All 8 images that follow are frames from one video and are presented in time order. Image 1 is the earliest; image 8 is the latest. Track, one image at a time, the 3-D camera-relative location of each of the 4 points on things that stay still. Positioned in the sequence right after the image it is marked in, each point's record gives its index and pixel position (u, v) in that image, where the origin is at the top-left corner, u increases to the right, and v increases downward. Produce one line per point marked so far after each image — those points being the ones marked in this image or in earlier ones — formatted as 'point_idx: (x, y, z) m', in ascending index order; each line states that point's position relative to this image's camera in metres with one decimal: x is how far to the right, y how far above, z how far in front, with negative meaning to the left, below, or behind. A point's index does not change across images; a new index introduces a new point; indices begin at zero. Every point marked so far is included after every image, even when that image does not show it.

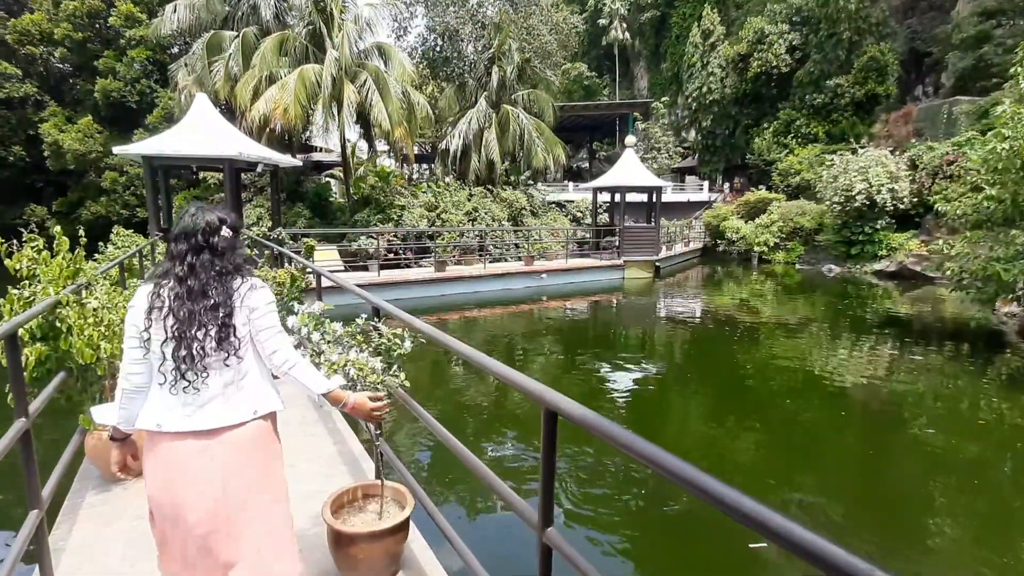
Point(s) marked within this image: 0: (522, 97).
0: (+0.3, +5.7, +18.1) m
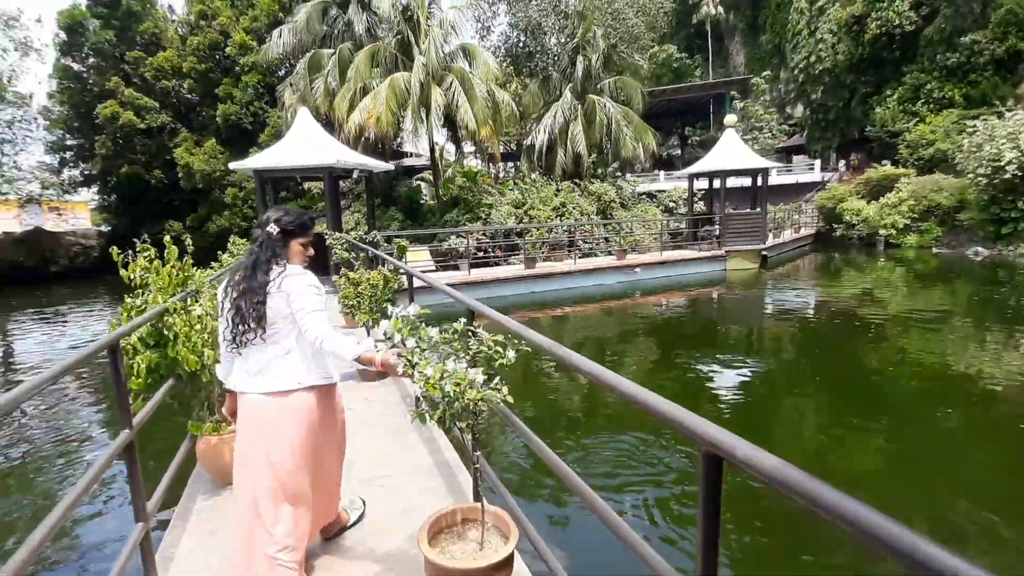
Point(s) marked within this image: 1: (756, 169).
0: (+2.8, +5.9, +17.3) m
1: (+4.9, +2.3, +11.7) m
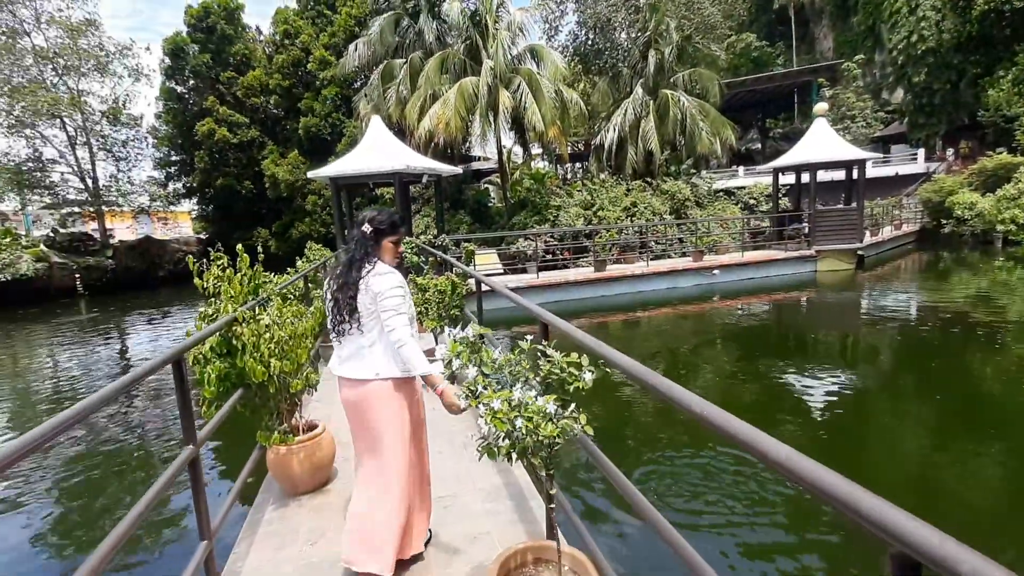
0: (+4.7, +5.8, +16.5) m
1: (+6.1, +2.3, +10.7) m
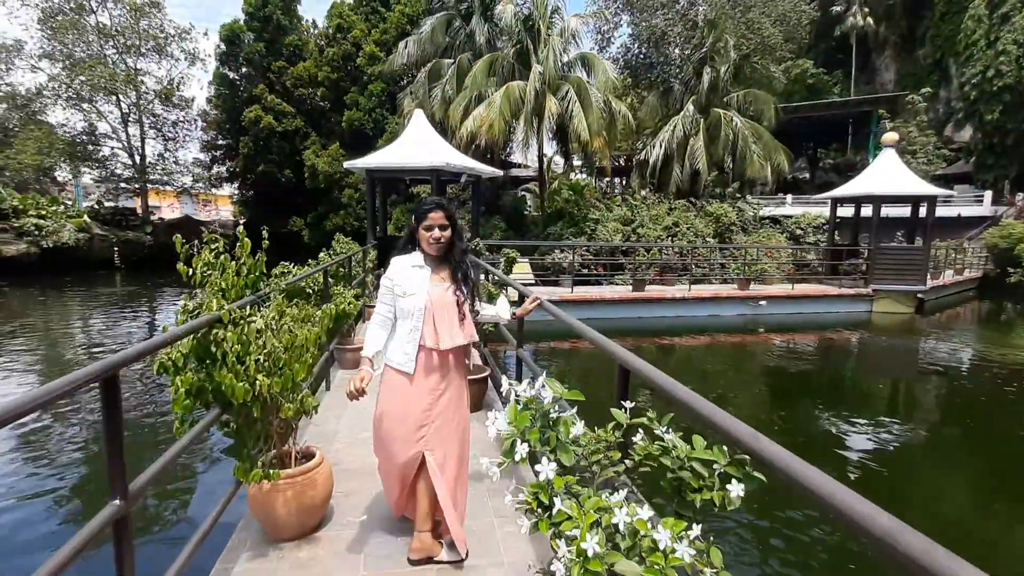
0: (+5.9, +5.0, +15.9) m
1: (+6.8, +1.5, +10.0) m
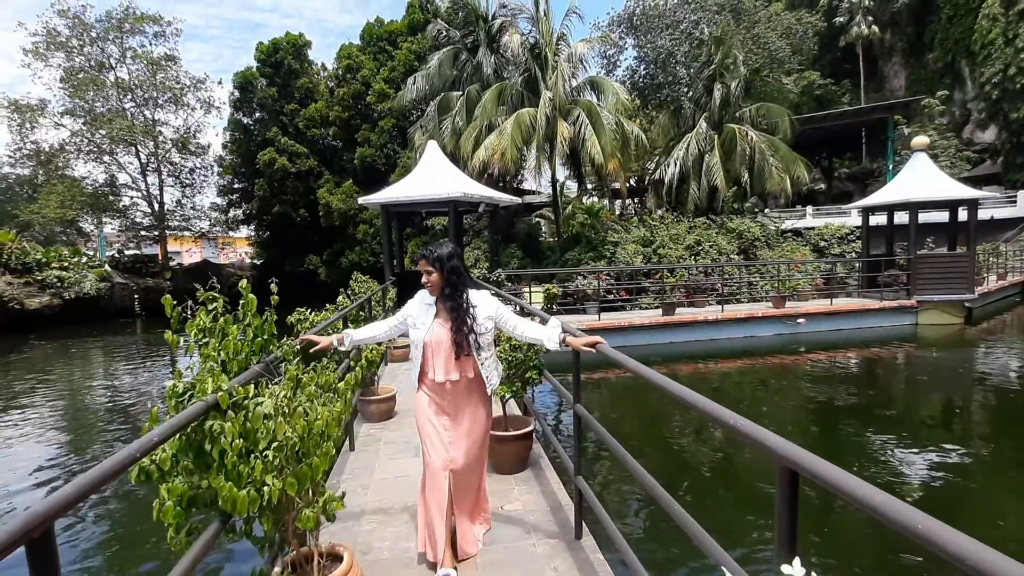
0: (+6.2, +4.6, +15.7) m
1: (+7.1, +1.4, +9.6) m
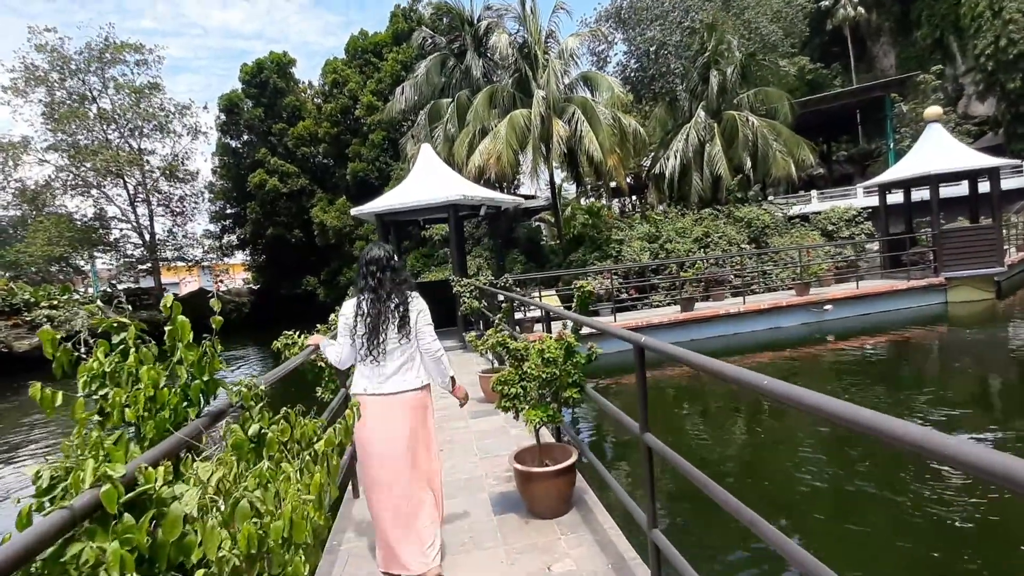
0: (+6.0, +4.8, +15.3) m
1: (+7.1, +1.8, +9.1) m
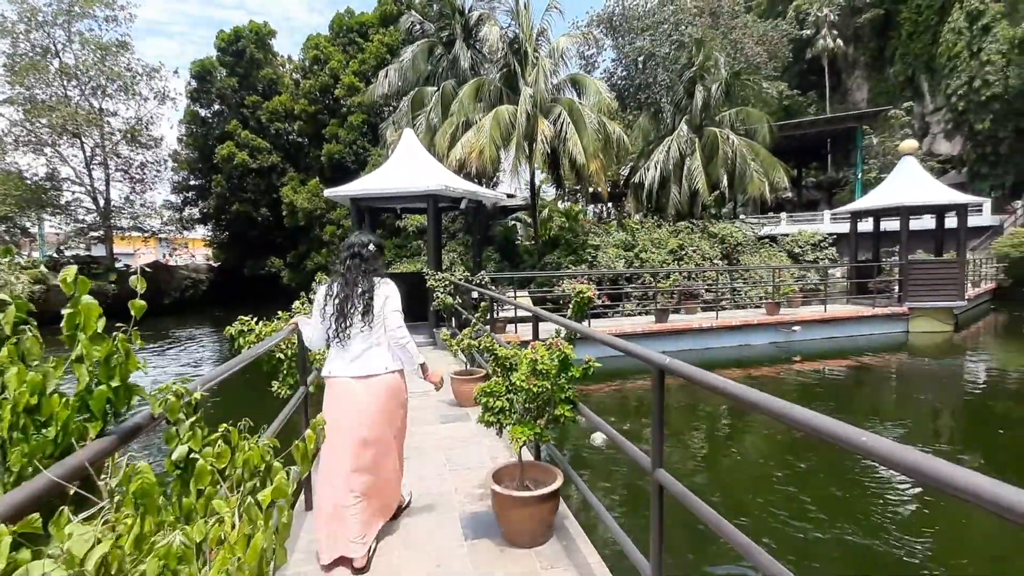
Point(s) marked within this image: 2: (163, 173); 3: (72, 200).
0: (+5.6, +4.4, +15.5) m
1: (+6.8, +1.3, +9.4) m
2: (-11.4, +3.8, +19.7) m
3: (-13.1, +2.6, +17.8) m
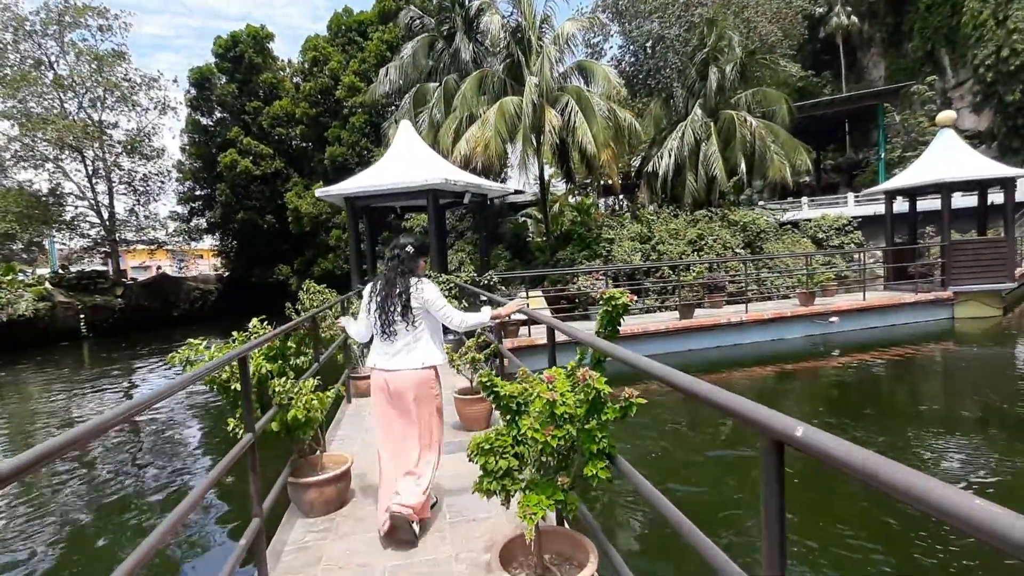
0: (+5.7, +4.7, +14.8) m
1: (+6.9, +1.6, +8.7) m
2: (-11.1, +3.3, +19.4) m
3: (-12.8, +2.2, +17.6) m
